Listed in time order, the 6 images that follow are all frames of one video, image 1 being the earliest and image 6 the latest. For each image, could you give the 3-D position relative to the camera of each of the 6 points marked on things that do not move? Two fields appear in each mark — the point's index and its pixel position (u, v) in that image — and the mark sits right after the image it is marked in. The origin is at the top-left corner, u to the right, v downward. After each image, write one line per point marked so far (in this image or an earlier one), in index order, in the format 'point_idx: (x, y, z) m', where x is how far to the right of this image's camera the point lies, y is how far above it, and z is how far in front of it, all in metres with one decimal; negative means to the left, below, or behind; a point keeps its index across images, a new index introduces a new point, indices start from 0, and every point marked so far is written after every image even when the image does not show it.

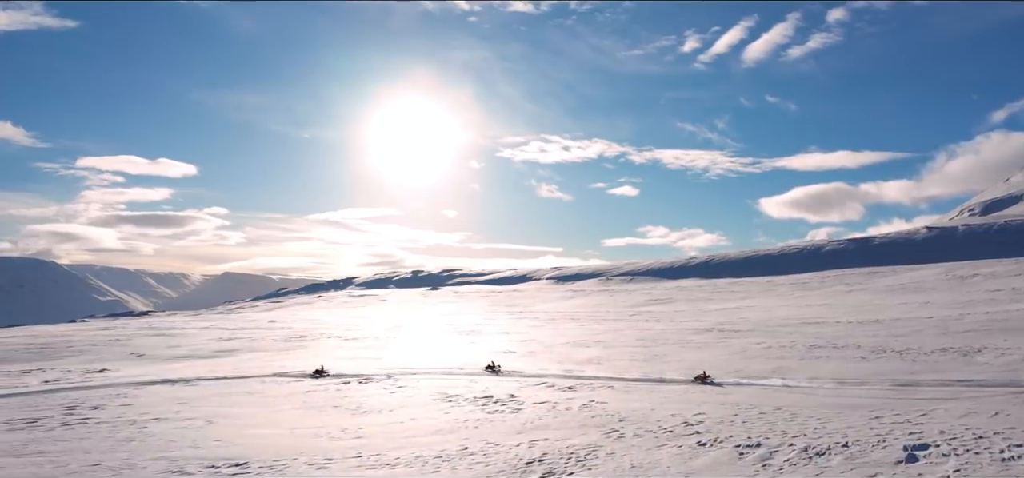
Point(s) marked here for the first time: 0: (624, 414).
0: (+3.3, -4.8, +18.5) m
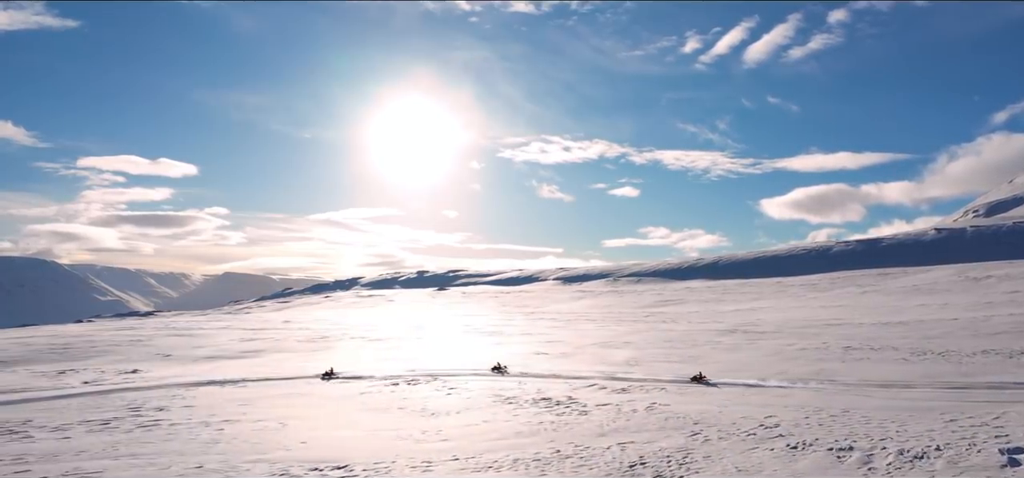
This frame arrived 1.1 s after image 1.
0: (+5.2, -4.8, +18.4) m
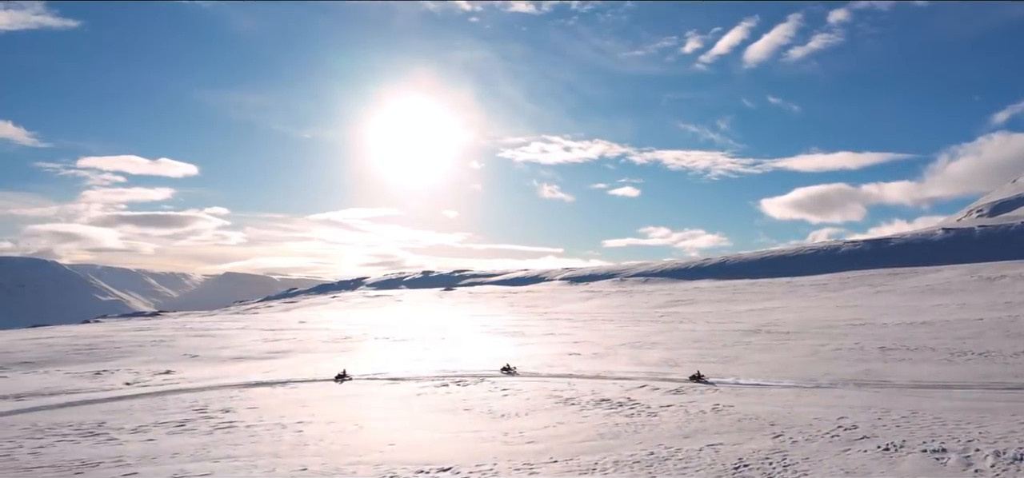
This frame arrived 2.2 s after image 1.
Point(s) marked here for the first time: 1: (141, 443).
0: (+7.1, -4.9, +18.4) m
1: (-8.3, -4.6, +15.2) m
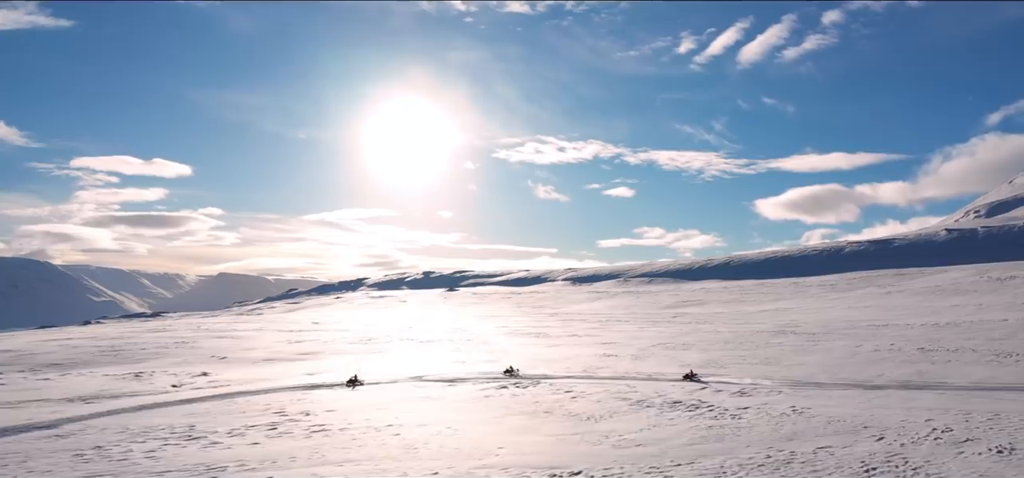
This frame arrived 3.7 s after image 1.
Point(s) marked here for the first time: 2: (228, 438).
0: (+9.5, -5.0, +18.5) m
1: (-5.9, -4.7, +15.2) m
2: (-6.9, -4.8, +16.2) m
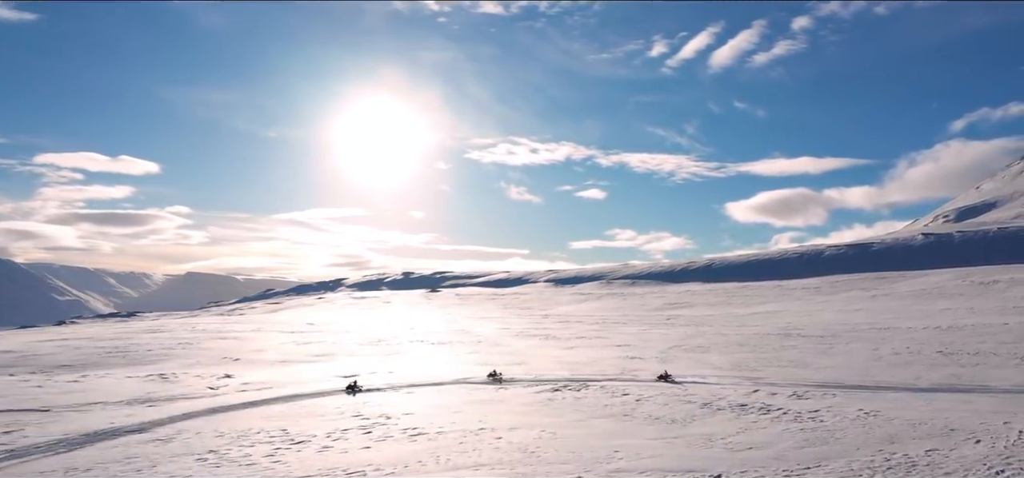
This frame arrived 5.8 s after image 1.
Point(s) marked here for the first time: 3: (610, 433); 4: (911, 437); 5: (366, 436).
0: (+11.9, -5.2, +18.9) m
1: (-3.3, -4.7, +15.2) m
2: (-4.3, -4.9, +16.2) m
3: (+2.6, -5.0, +17.6) m
4: (+9.8, -4.9, +16.8) m
5: (-3.8, -5.0, +17.2) m
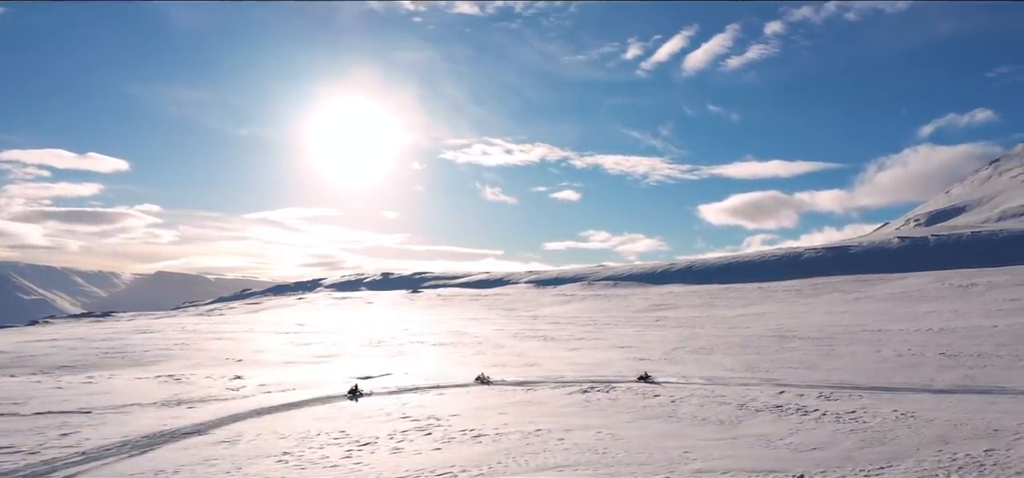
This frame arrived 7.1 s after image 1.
0: (+13.4, -5.3, +19.5) m
1: (-1.7, -4.8, +15.3) m
2: (-2.7, -4.9, +16.2) m
3: (+4.1, -5.1, +17.9) m
4: (+11.4, -5.1, +17.3) m
5: (-2.2, -5.1, +17.3) m
